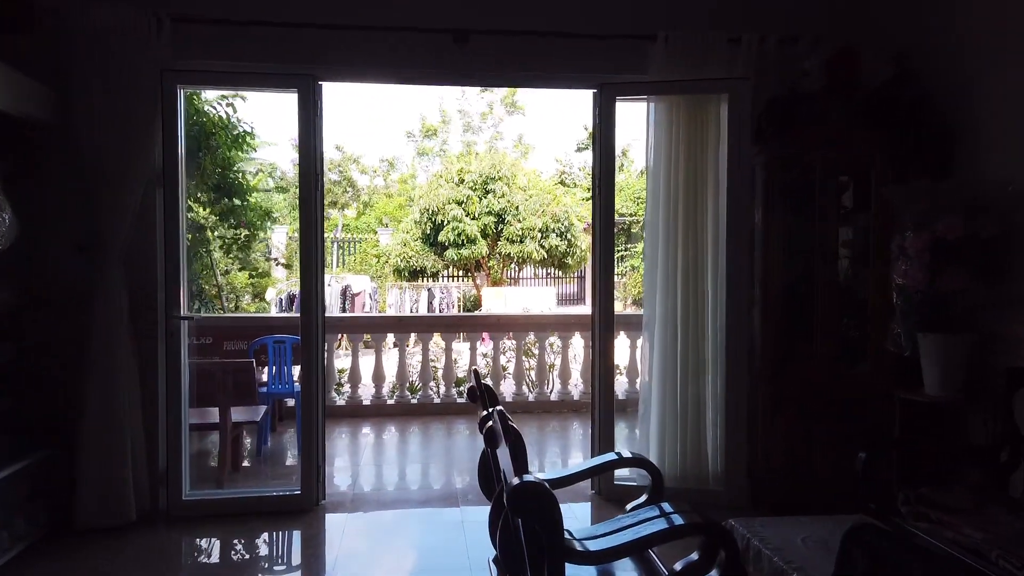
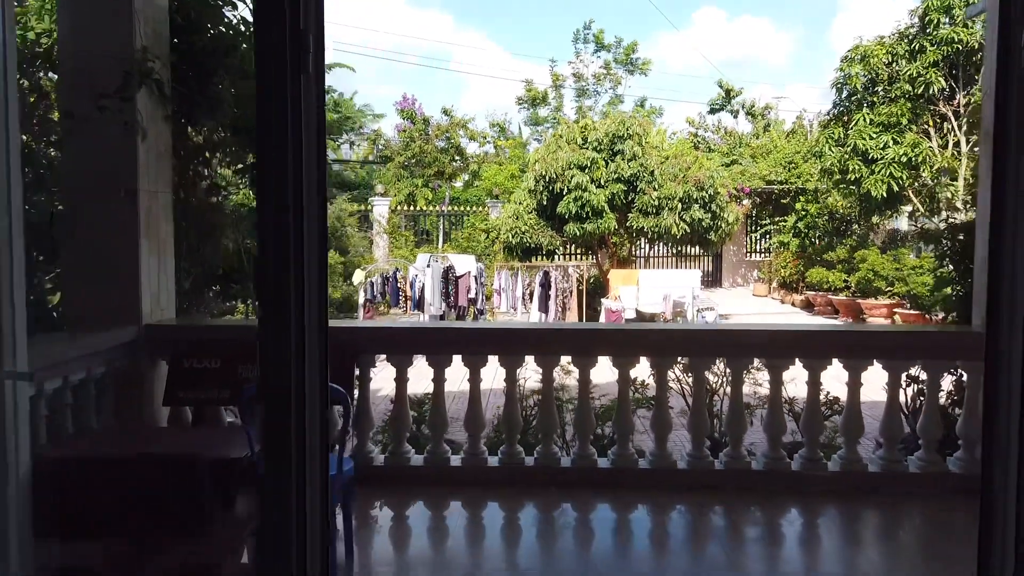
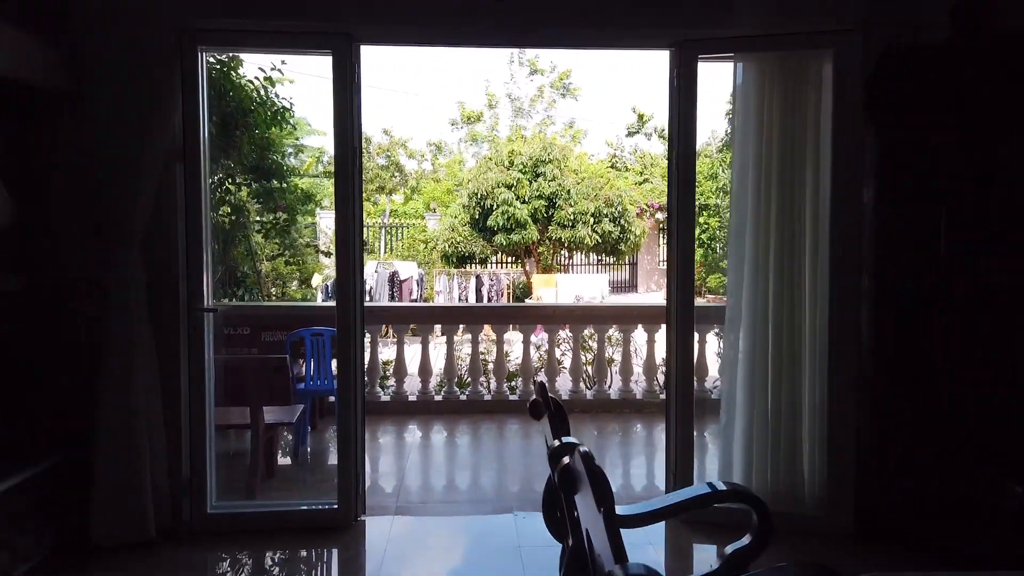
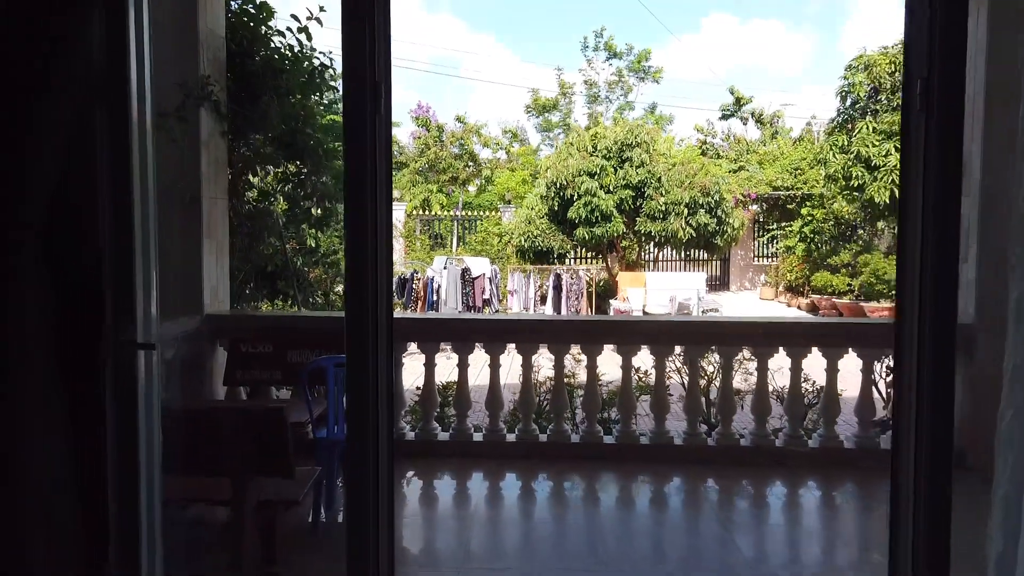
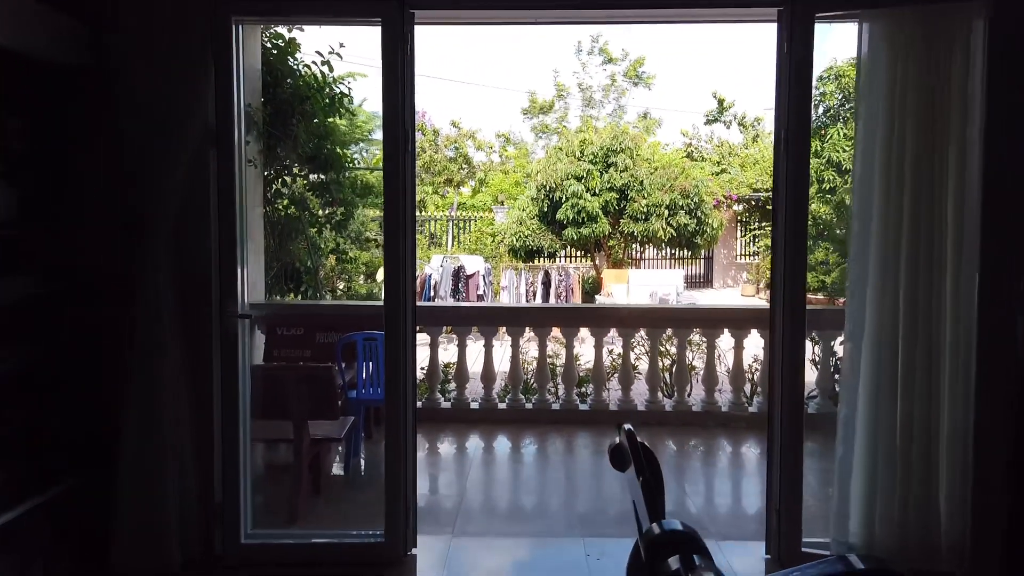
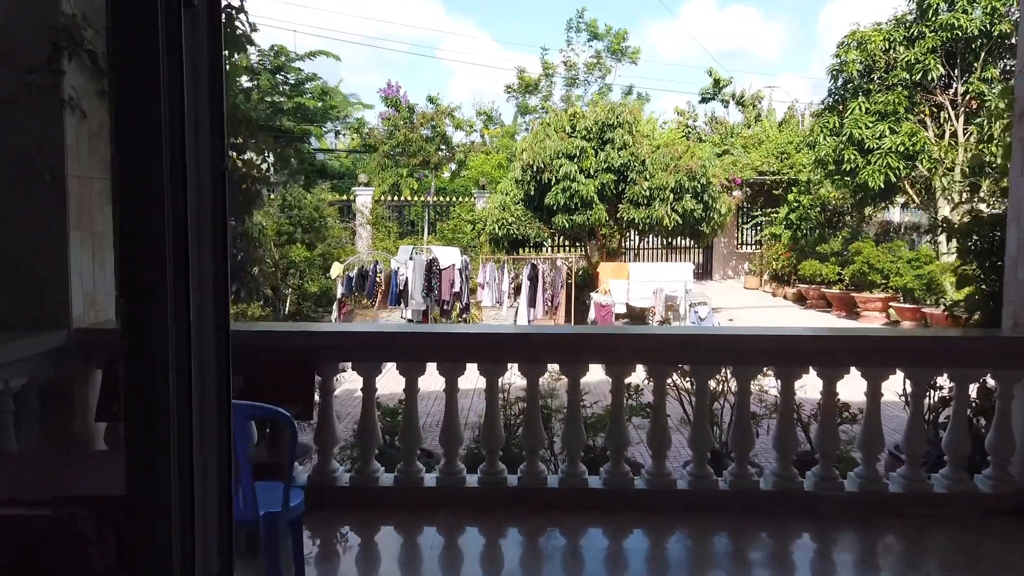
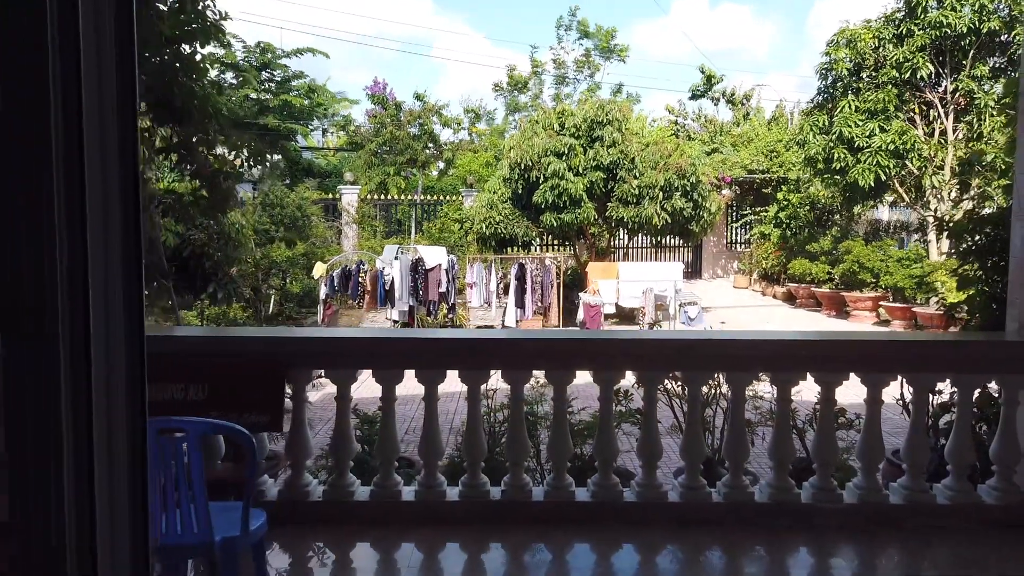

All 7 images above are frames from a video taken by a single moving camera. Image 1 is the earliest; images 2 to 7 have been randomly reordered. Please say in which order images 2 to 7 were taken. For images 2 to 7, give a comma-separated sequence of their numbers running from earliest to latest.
3, 5, 4, 2, 6, 7
